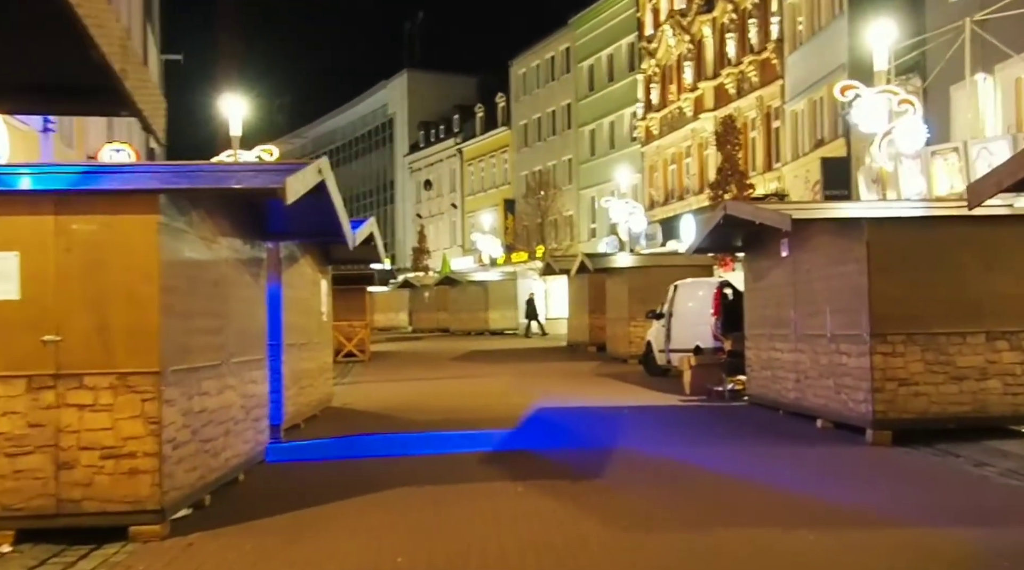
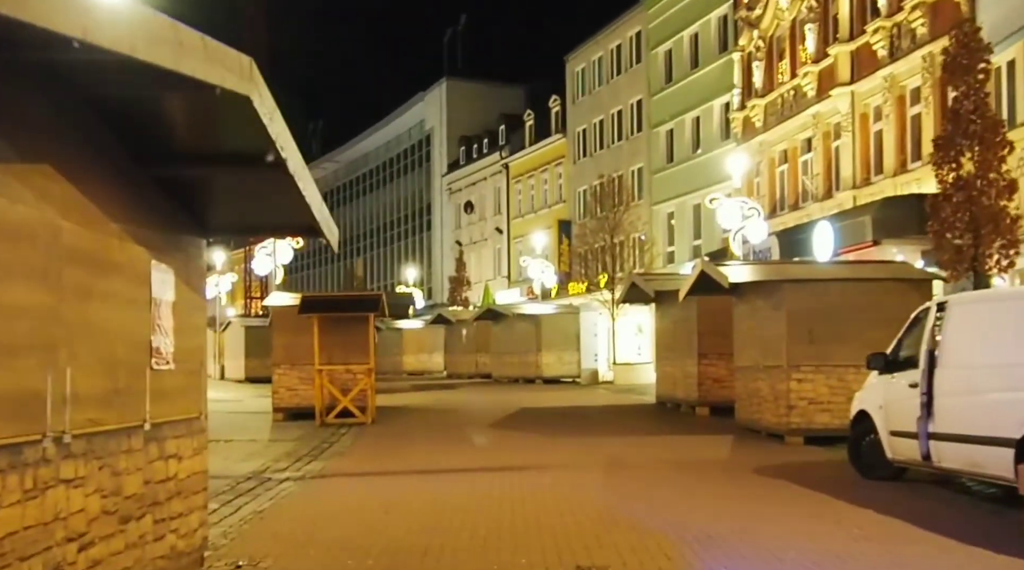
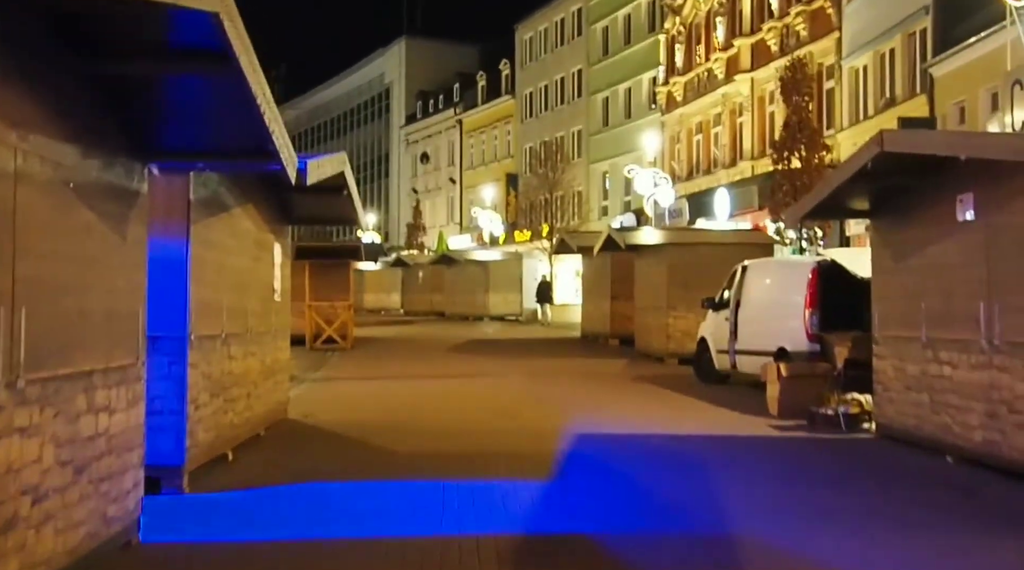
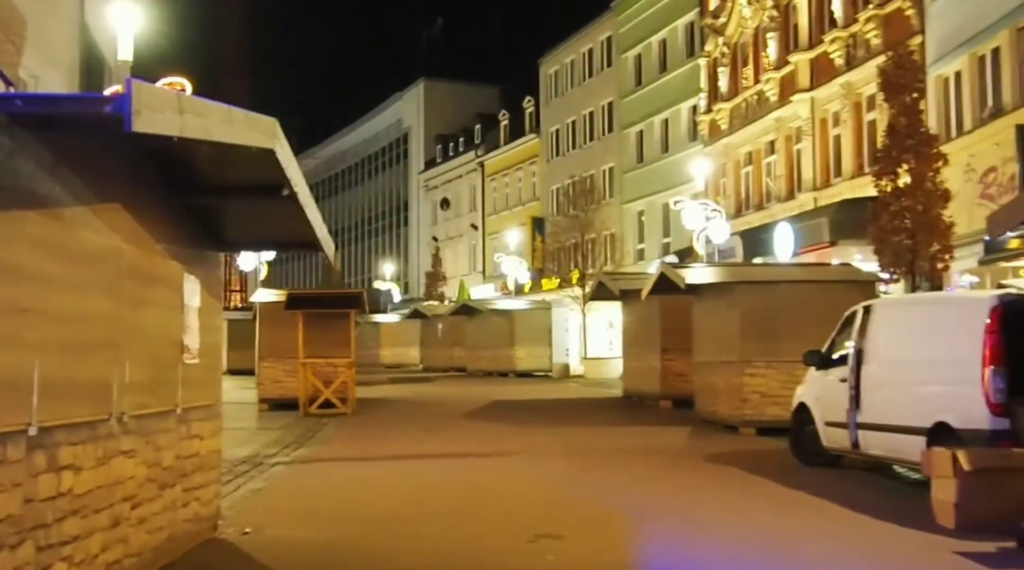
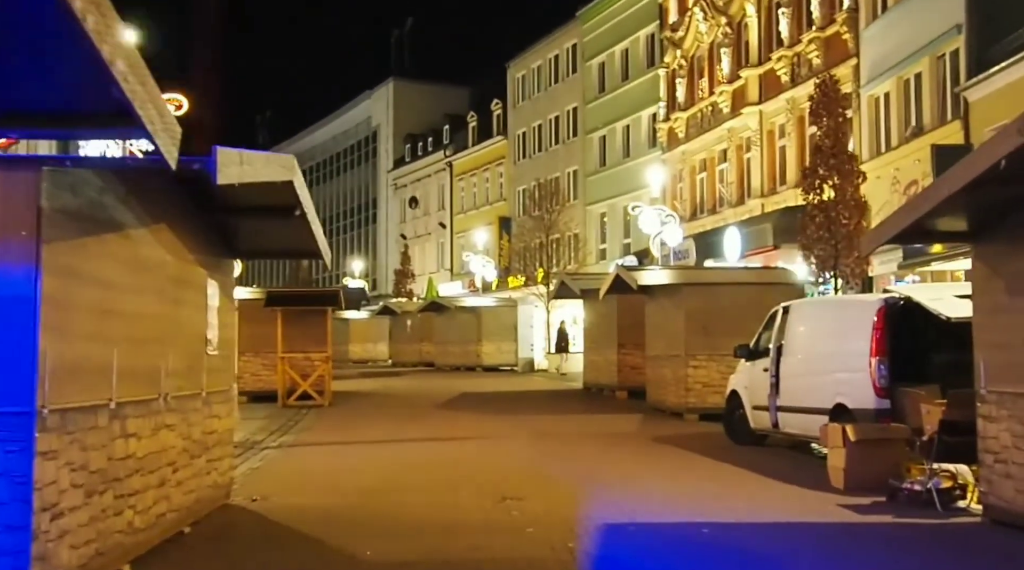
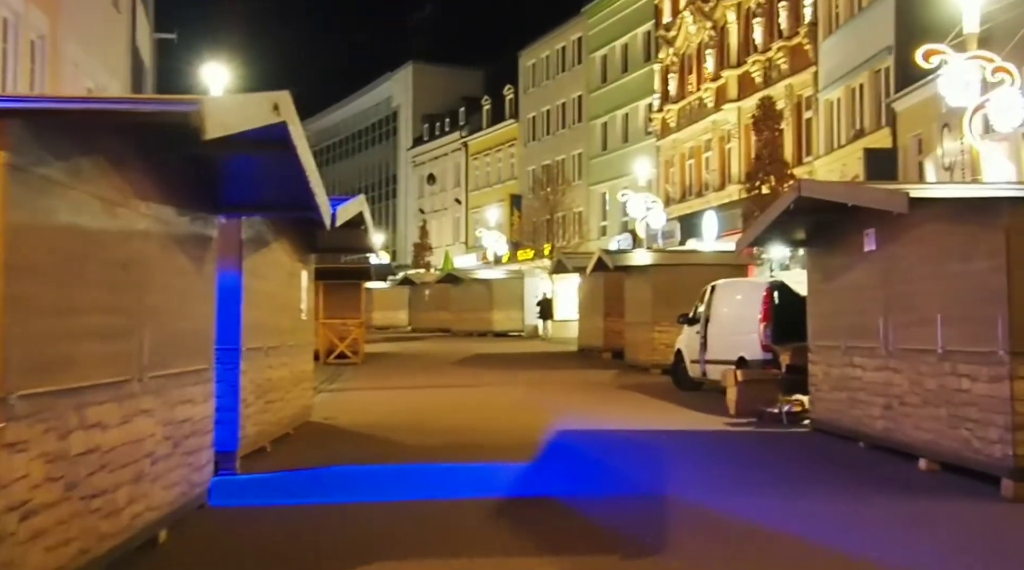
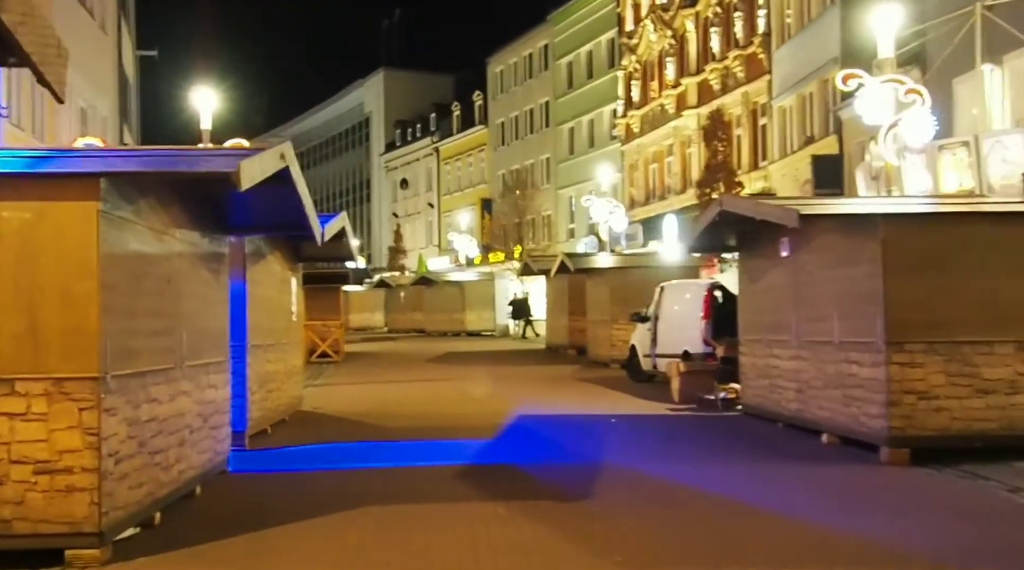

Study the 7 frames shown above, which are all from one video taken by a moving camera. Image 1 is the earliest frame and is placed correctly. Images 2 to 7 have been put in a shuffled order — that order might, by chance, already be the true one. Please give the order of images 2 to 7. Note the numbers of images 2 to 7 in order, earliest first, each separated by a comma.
7, 6, 3, 5, 4, 2
